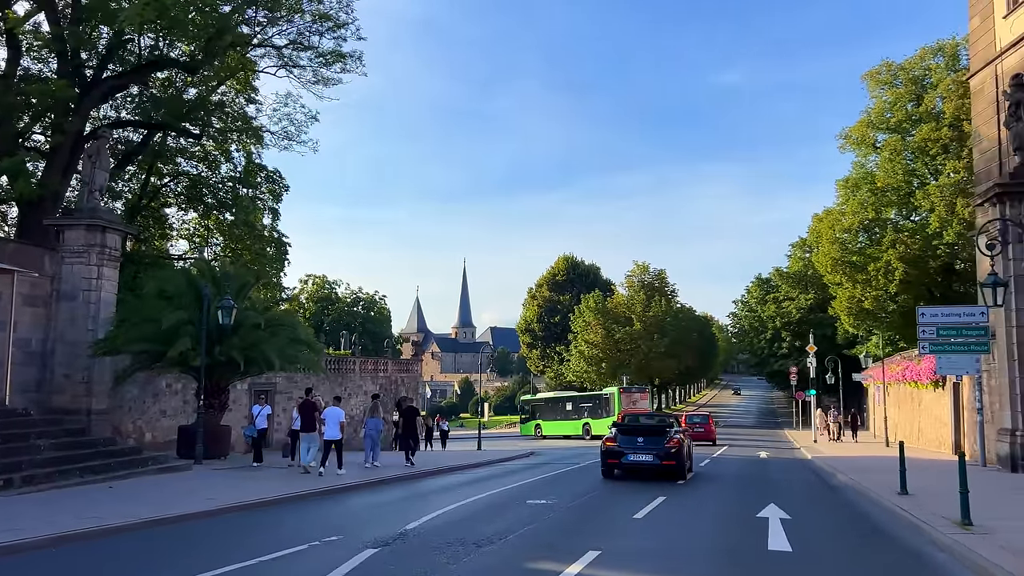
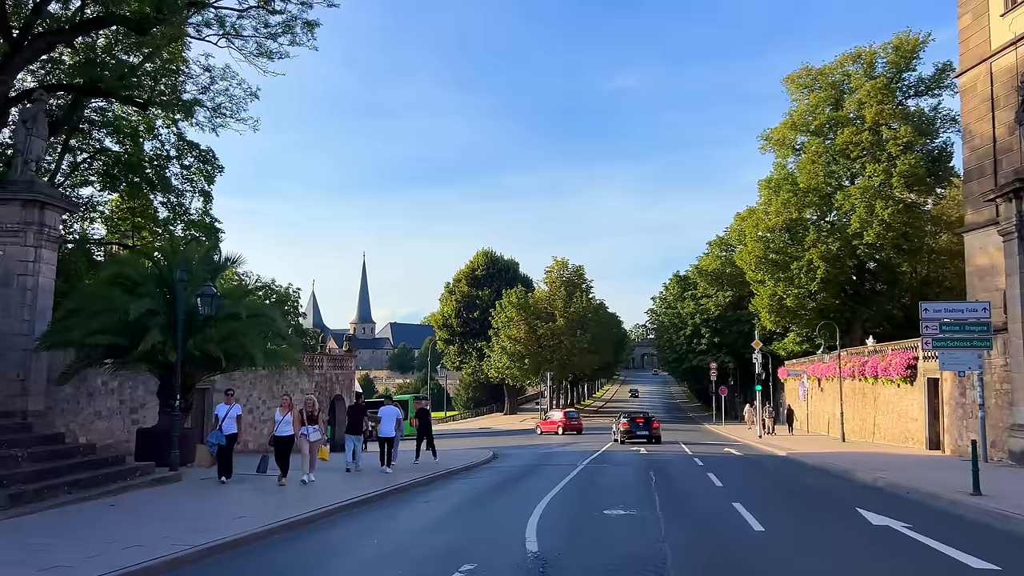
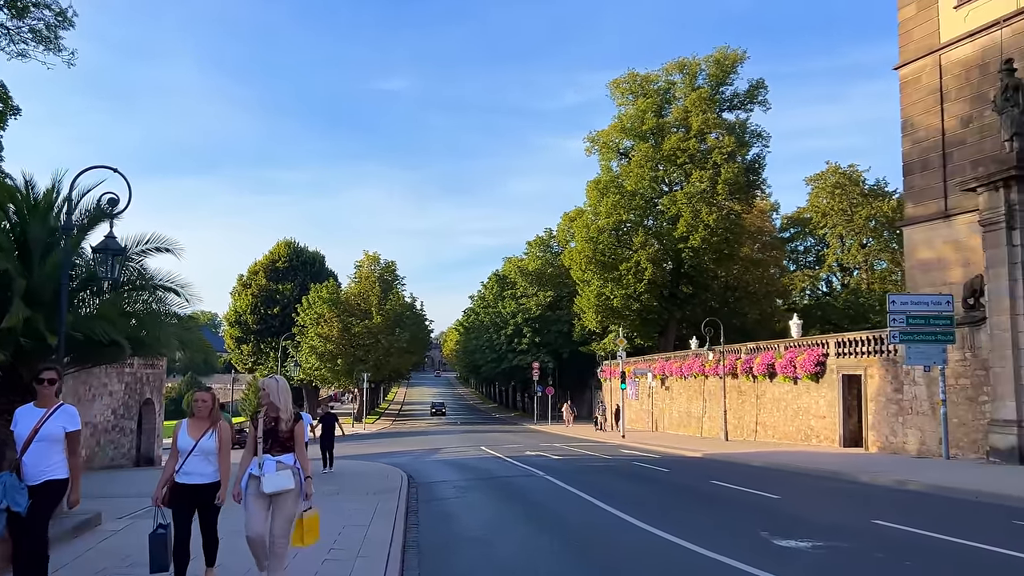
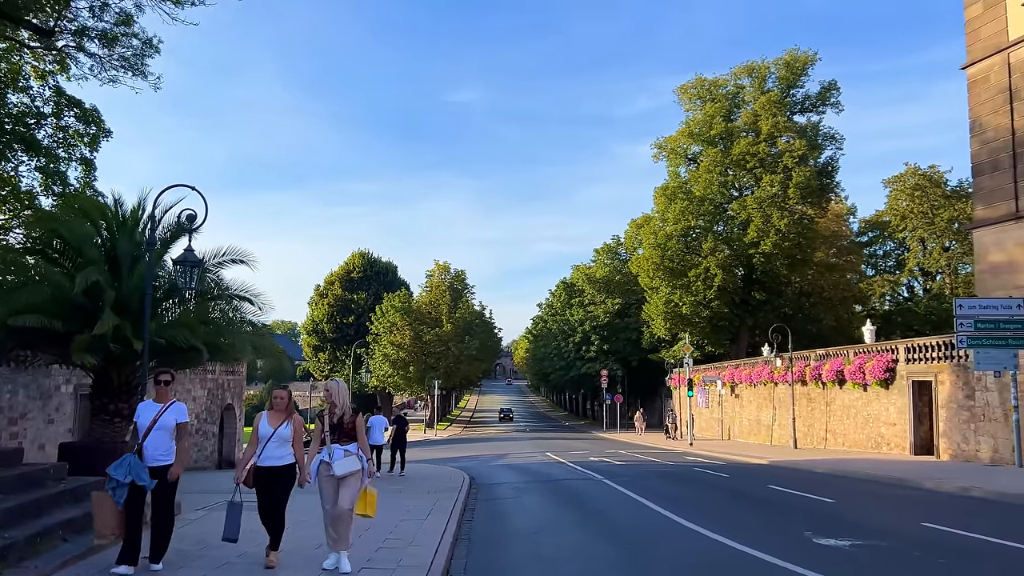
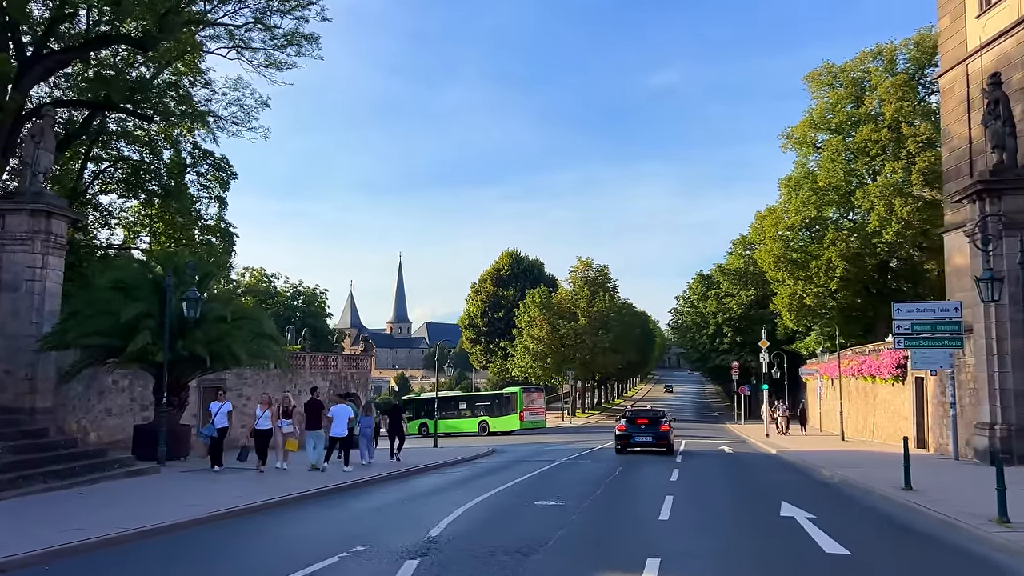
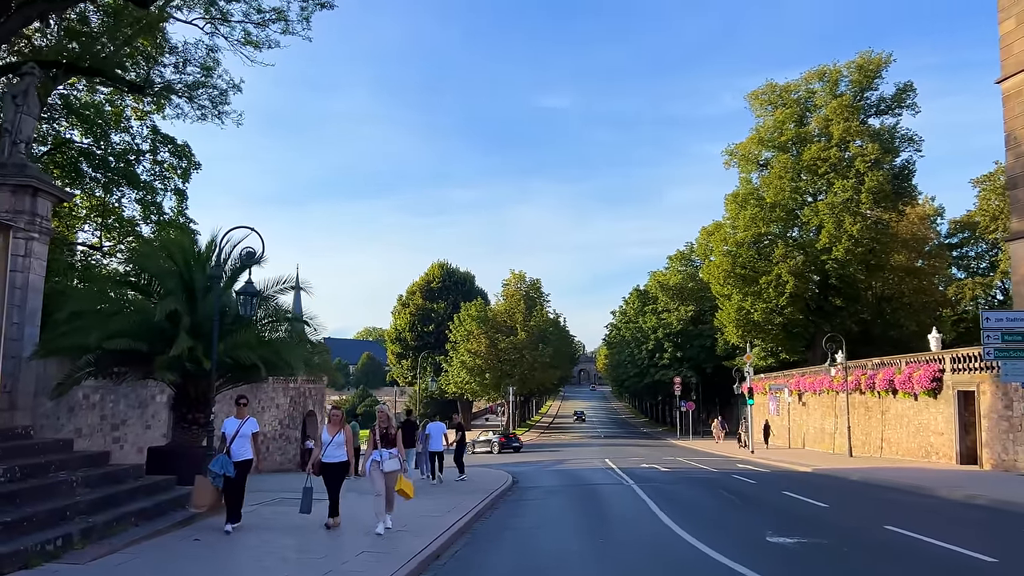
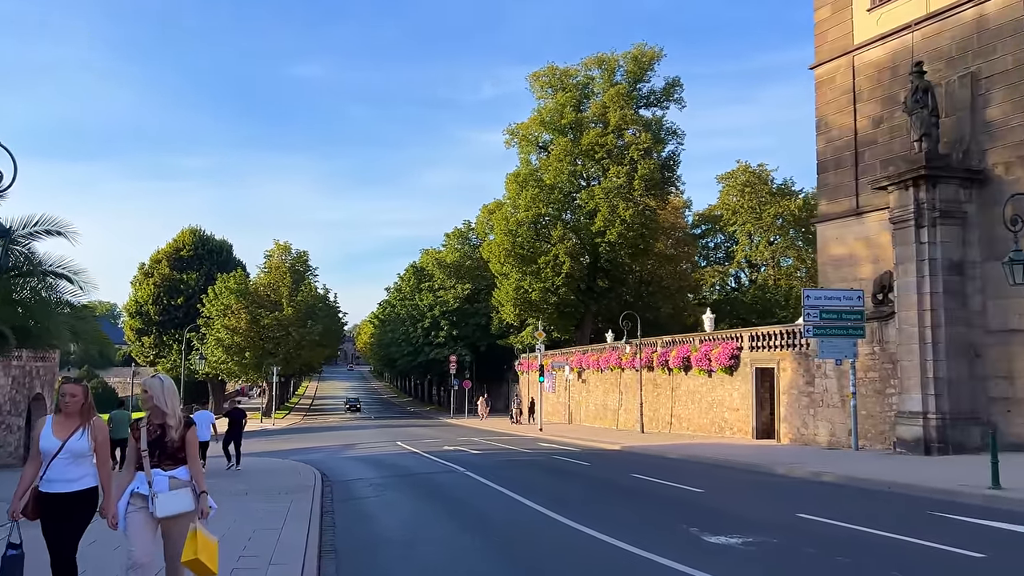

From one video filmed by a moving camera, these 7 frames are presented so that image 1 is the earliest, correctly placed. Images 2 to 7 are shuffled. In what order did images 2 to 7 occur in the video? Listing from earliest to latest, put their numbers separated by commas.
5, 2, 6, 4, 3, 7
